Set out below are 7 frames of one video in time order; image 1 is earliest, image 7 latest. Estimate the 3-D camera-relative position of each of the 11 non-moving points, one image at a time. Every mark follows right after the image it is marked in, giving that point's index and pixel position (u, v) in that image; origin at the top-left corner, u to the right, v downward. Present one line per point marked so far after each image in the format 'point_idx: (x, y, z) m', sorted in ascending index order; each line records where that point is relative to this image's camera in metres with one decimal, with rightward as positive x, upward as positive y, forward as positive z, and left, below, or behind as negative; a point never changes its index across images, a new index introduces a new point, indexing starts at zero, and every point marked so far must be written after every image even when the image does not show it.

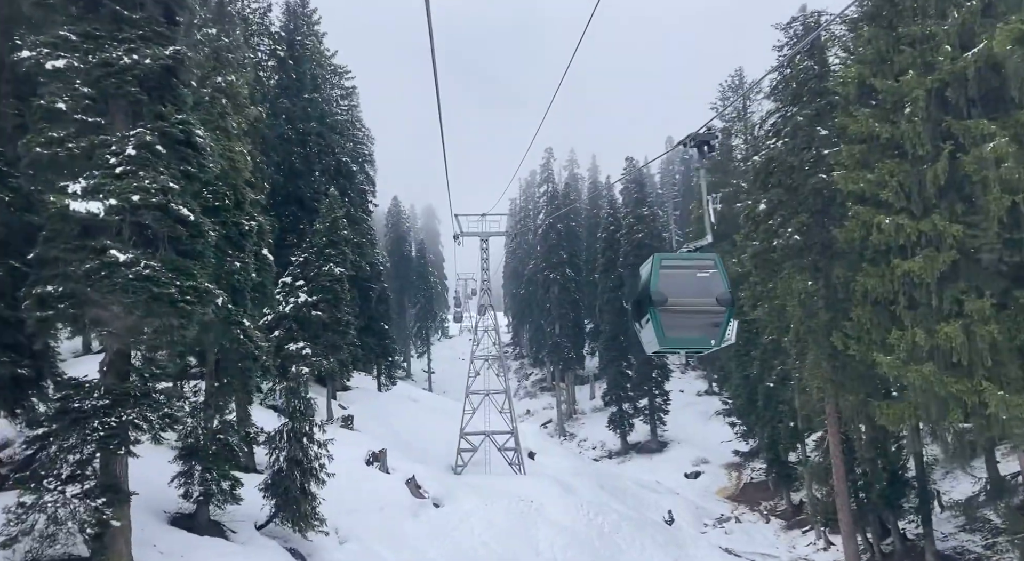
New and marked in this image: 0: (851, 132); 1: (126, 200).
0: (+7.0, +3.1, +17.9) m
1: (-5.8, +1.2, +13.0) m
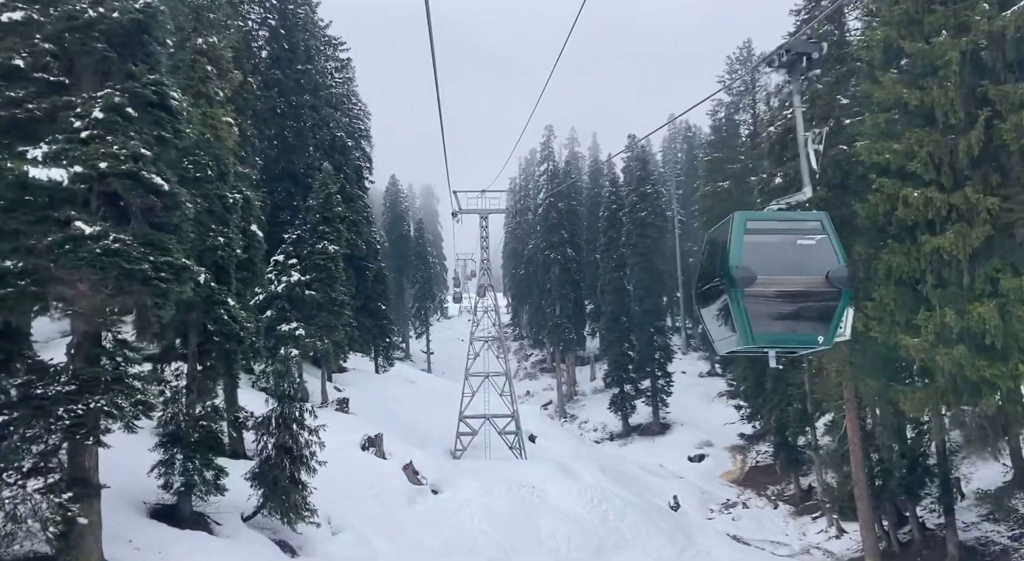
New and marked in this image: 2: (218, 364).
0: (+7.0, +3.5, +16.8) m
1: (-5.8, +1.6, +11.9) m
2: (-5.8, -1.6, +17.0) m
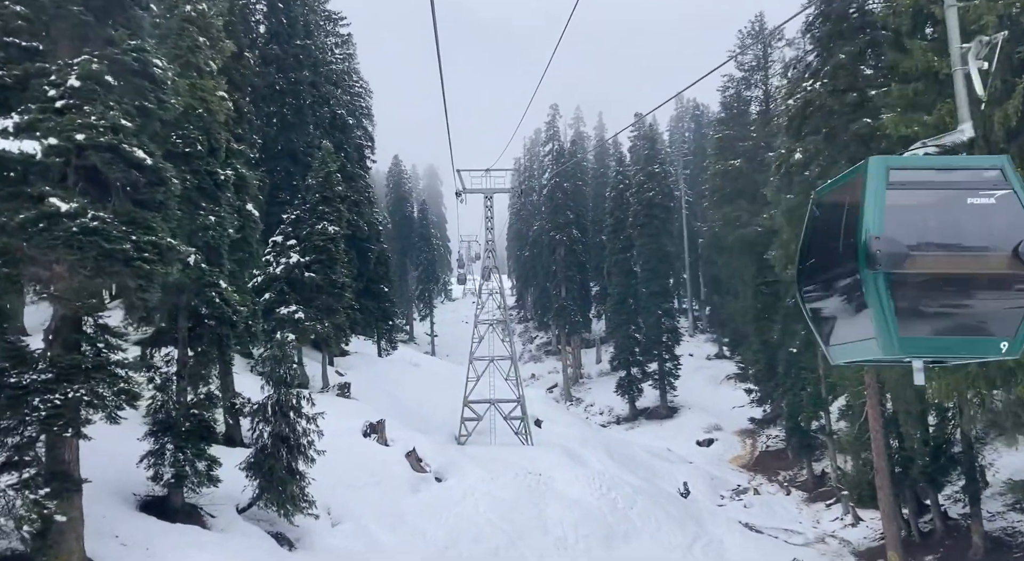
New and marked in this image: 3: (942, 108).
0: (+7.2, +3.9, +15.8) m
1: (-5.7, +1.8, +11.1) m
2: (-5.6, -1.3, +16.2) m
3: (+7.4, +3.0, +15.0) m
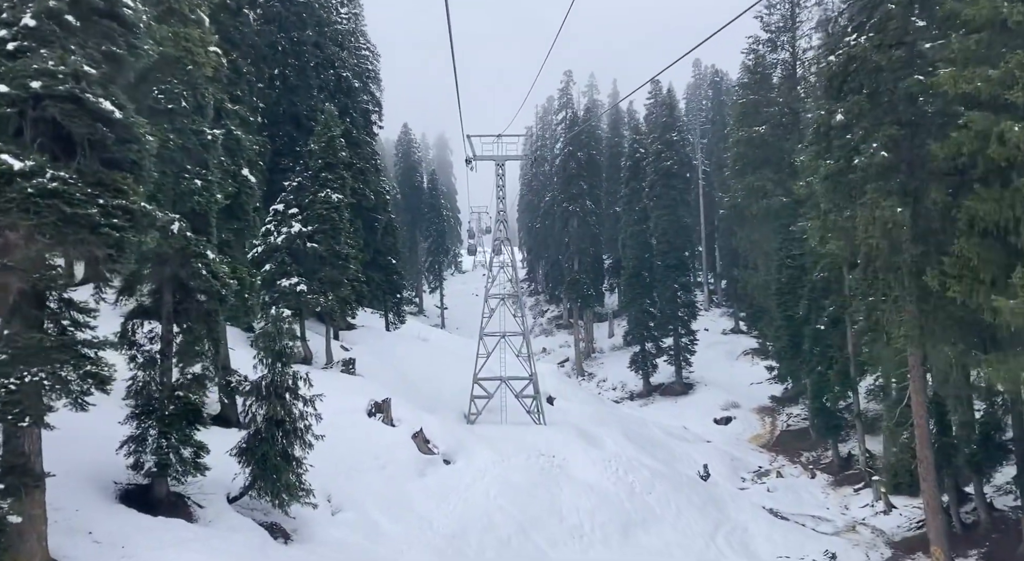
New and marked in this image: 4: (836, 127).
0: (+7.4, +4.3, +14.2) m
1: (-5.5, +2.2, +9.7) m
2: (-5.4, -0.8, +14.9) m
3: (+7.7, +3.4, +13.4) m
4: (+6.6, +3.2, +17.8) m
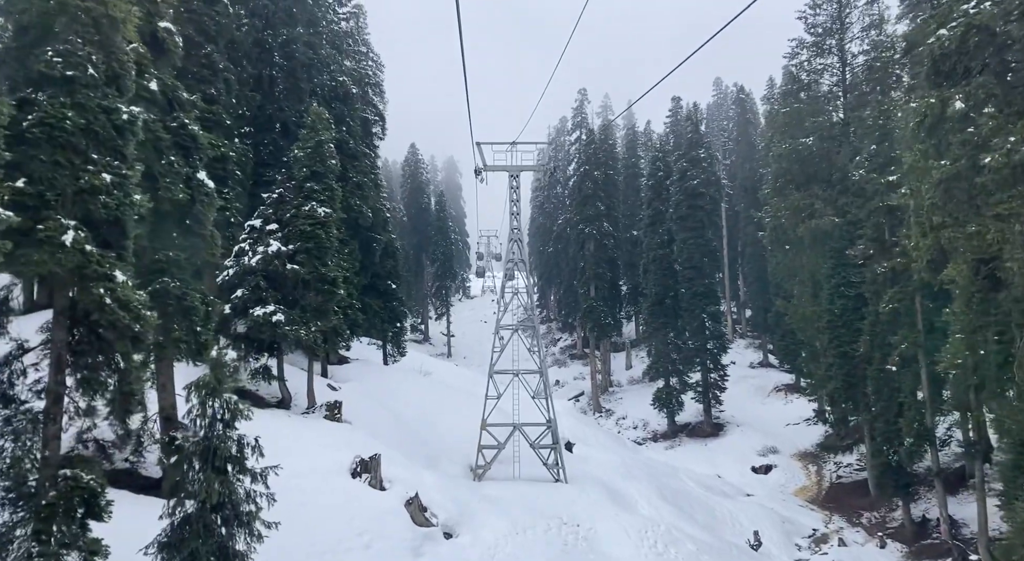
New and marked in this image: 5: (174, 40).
0: (+7.8, +3.9, +10.3) m
1: (-5.2, +1.9, +5.8) m
2: (-5.1, -1.2, +10.9) m
3: (+8.0, +3.0, +9.5) m
4: (+7.0, +2.6, +13.8) m
5: (-6.5, +4.6, +16.8) m
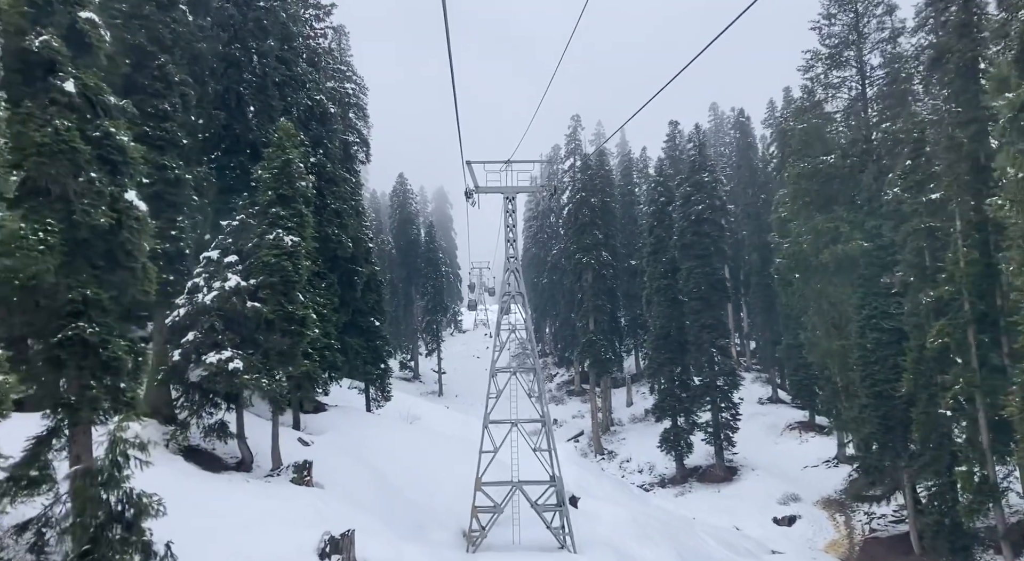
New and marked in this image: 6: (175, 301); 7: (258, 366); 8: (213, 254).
0: (+7.7, +3.6, +7.5) m
1: (-5.1, +1.6, +2.9) m
2: (-5.0, -1.6, +7.9) m
3: (+8.0, +2.7, +6.7) m
4: (+7.0, +2.2, +11.0) m
5: (-6.6, +3.9, +13.9) m
6: (-7.4, -0.5, +18.9) m
7: (-5.4, -1.8, +18.9) m
8: (-6.6, +0.6, +19.3) m
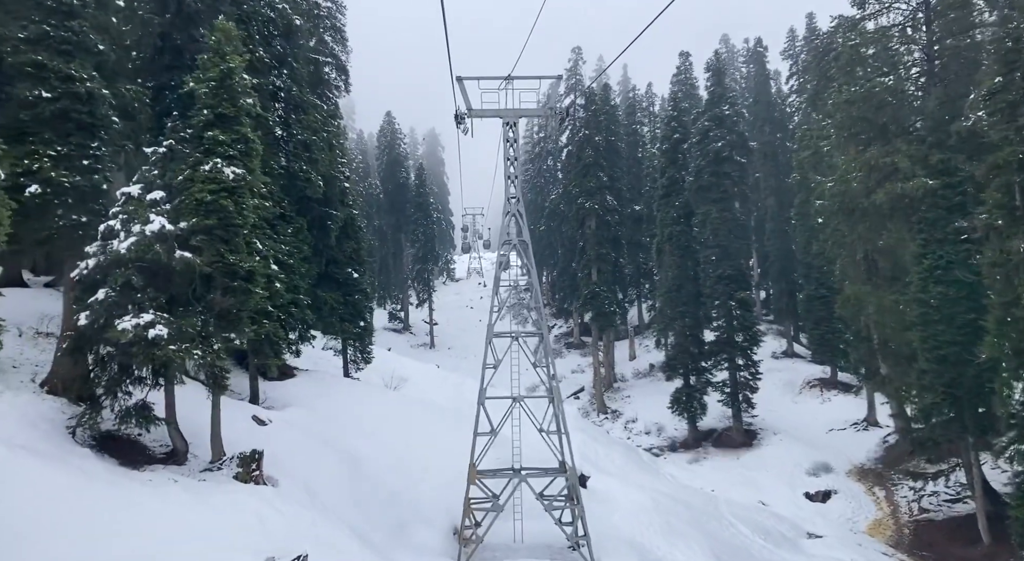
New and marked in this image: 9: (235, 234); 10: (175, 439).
0: (+7.9, +3.9, +3.3) m
1: (-5.0, +1.6, -1.4) m
2: (-4.9, -1.3, +3.8) m
3: (+8.2, +2.9, +2.5) m
4: (+7.1, +2.7, +6.8) m
5: (-6.5, +4.6, +9.5) m
6: (-7.3, +0.5, +14.8) m
7: (-5.4, -0.8, +14.8) m
8: (-6.6, +1.6, +15.1) m
9: (-4.9, +0.8, +15.6) m
10: (-5.8, -2.7, +15.0) m
